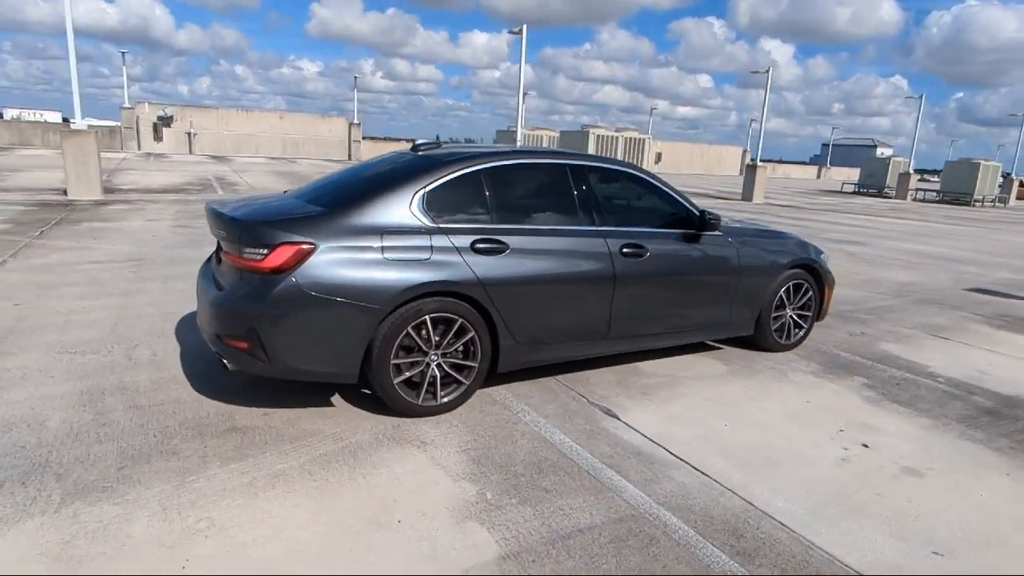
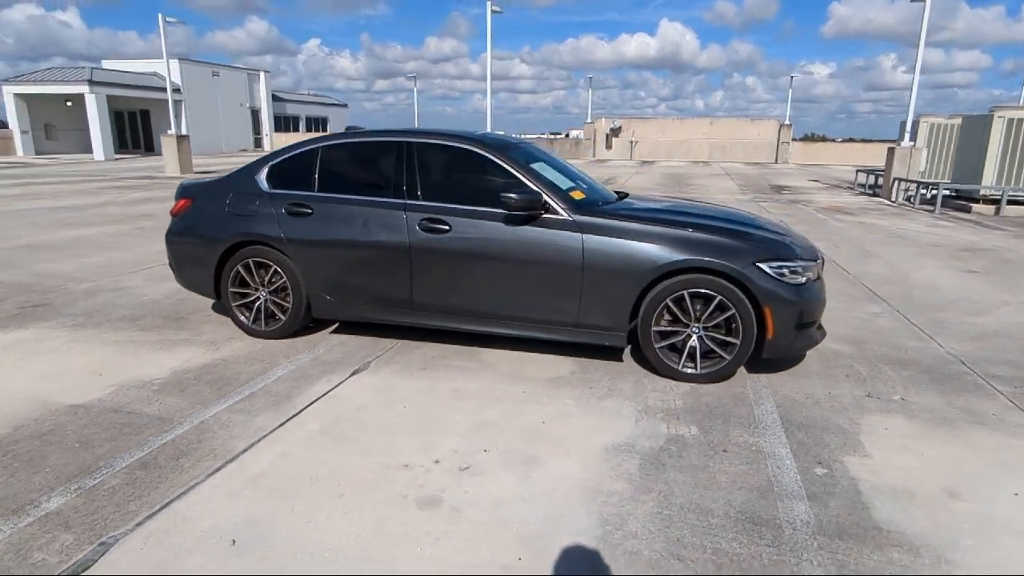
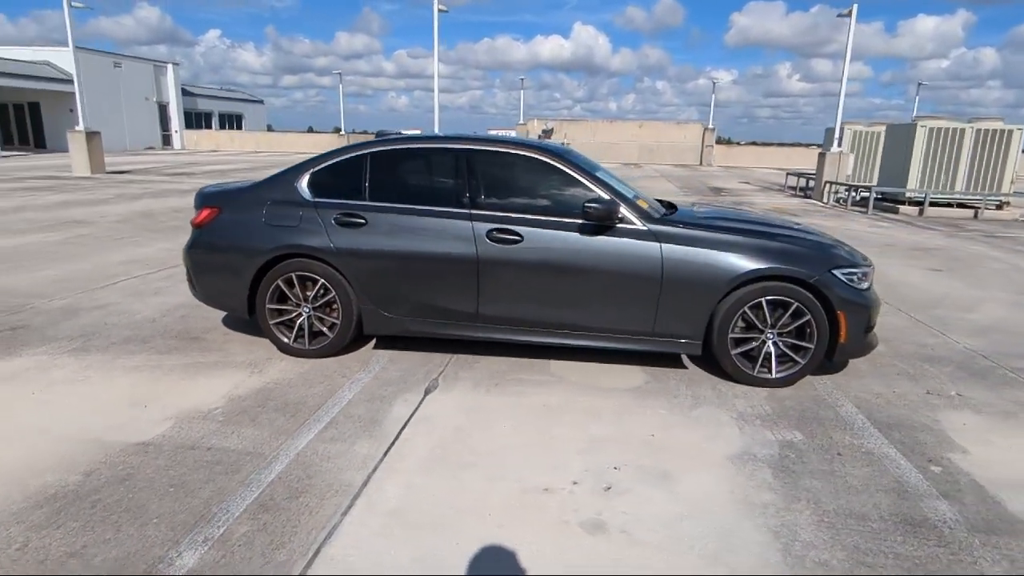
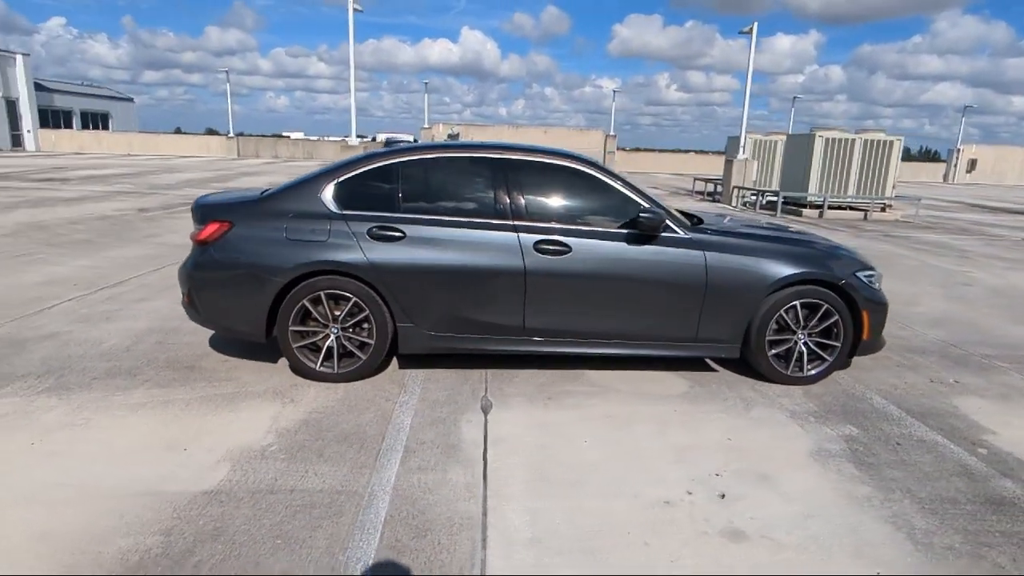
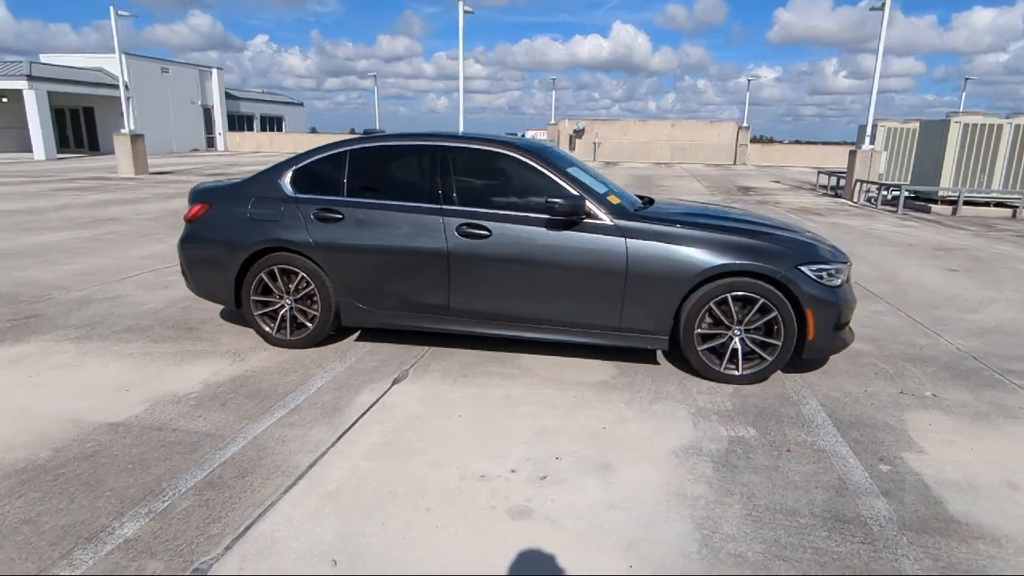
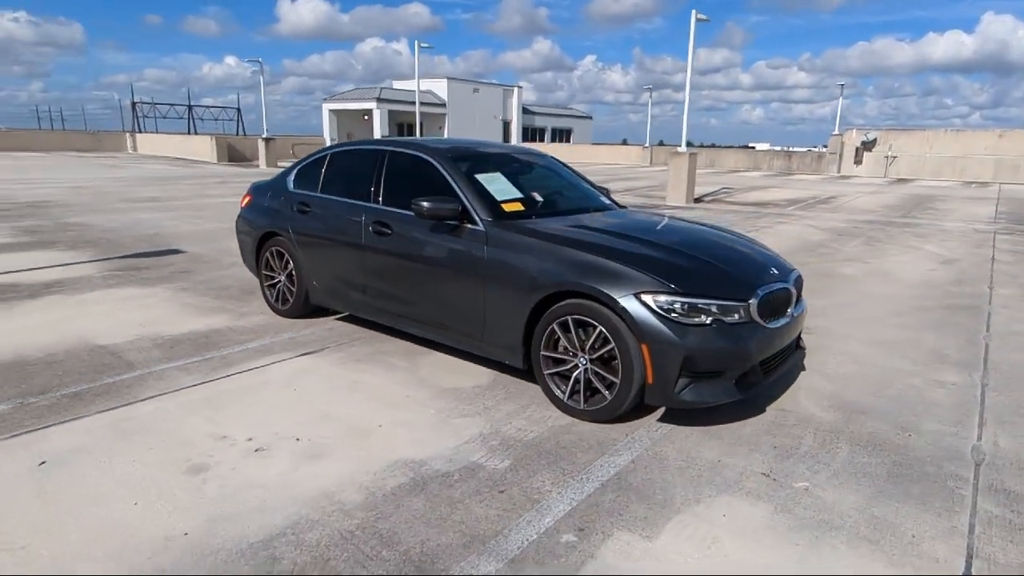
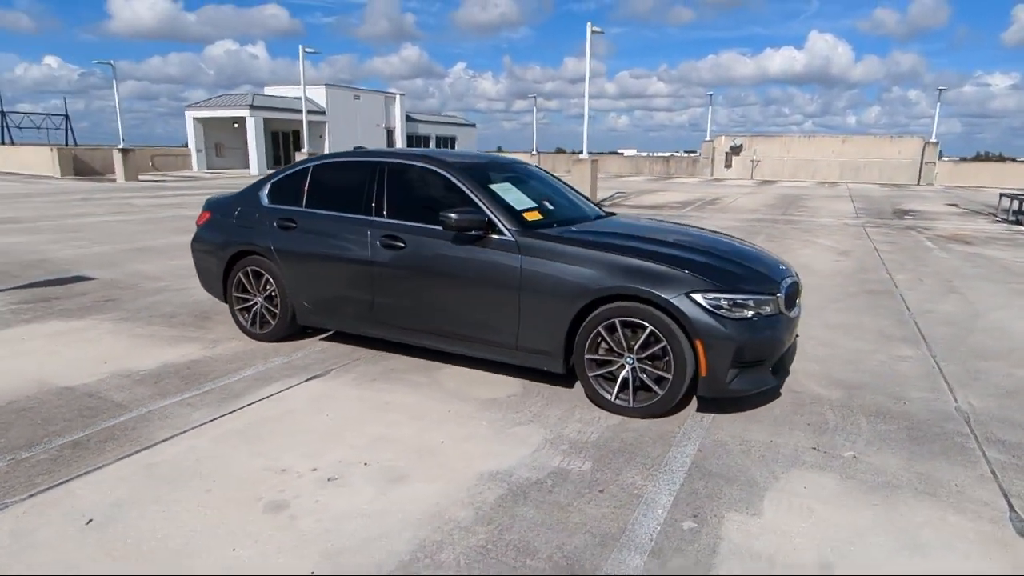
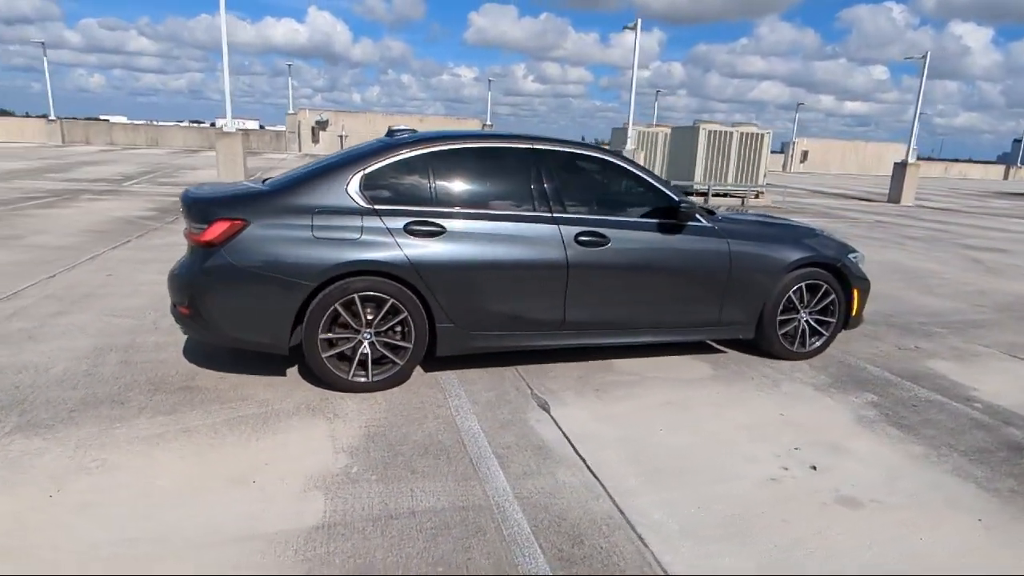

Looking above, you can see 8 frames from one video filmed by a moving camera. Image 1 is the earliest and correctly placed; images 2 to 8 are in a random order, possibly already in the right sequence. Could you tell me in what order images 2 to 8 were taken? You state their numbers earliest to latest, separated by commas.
8, 4, 3, 5, 2, 7, 6
